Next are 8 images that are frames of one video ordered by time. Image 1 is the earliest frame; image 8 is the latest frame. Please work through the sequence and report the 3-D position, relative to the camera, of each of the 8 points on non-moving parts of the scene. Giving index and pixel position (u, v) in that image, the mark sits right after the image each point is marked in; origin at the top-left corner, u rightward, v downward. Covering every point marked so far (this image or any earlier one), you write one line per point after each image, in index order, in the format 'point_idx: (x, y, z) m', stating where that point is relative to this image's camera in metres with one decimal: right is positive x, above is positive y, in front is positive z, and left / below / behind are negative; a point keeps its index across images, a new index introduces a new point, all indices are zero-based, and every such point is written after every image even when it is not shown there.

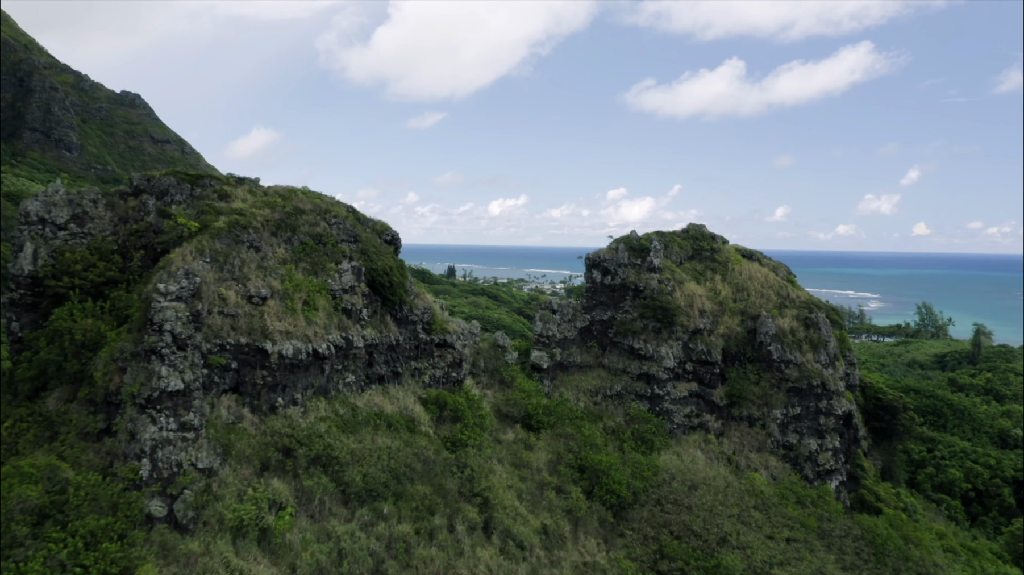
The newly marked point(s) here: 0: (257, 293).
0: (-5.0, -0.1, +16.2) m
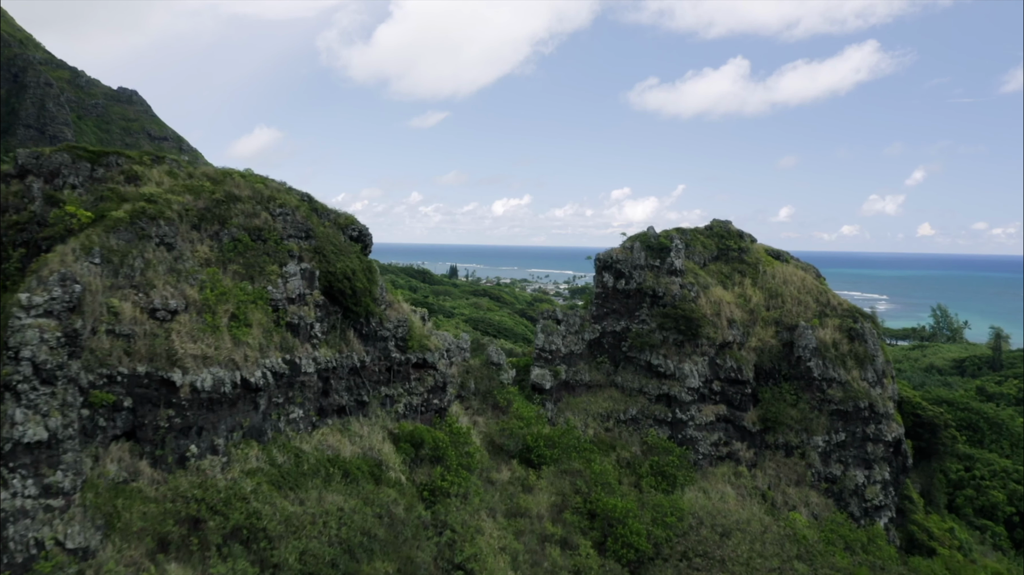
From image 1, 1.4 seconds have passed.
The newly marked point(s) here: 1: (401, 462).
0: (-5.1, -0.3, +12.2) m
1: (-2.0, -3.2, +15.3) m
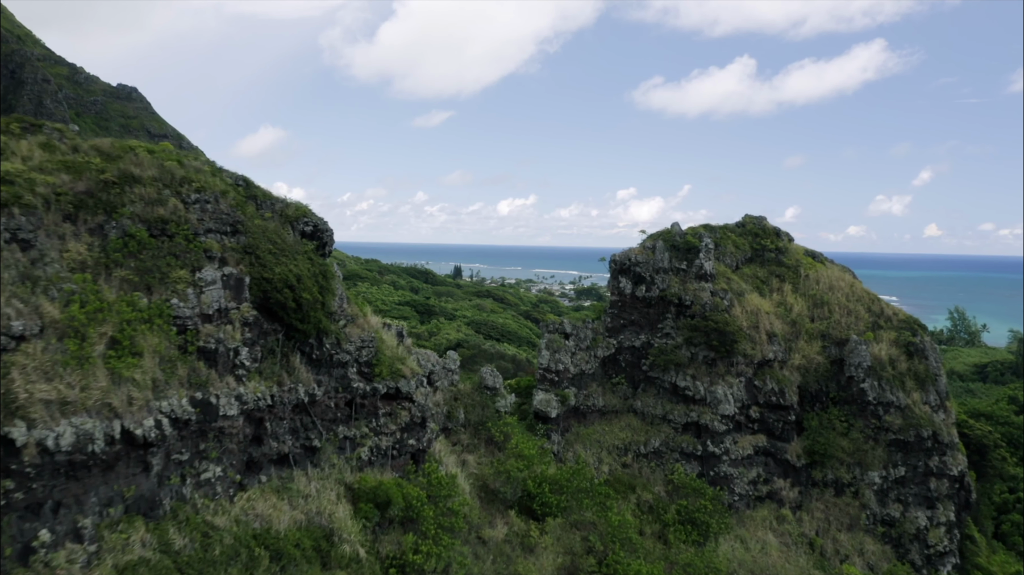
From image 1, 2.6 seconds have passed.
0: (-5.2, -0.4, +8.5) m
1: (-2.1, -3.4, +11.6) m
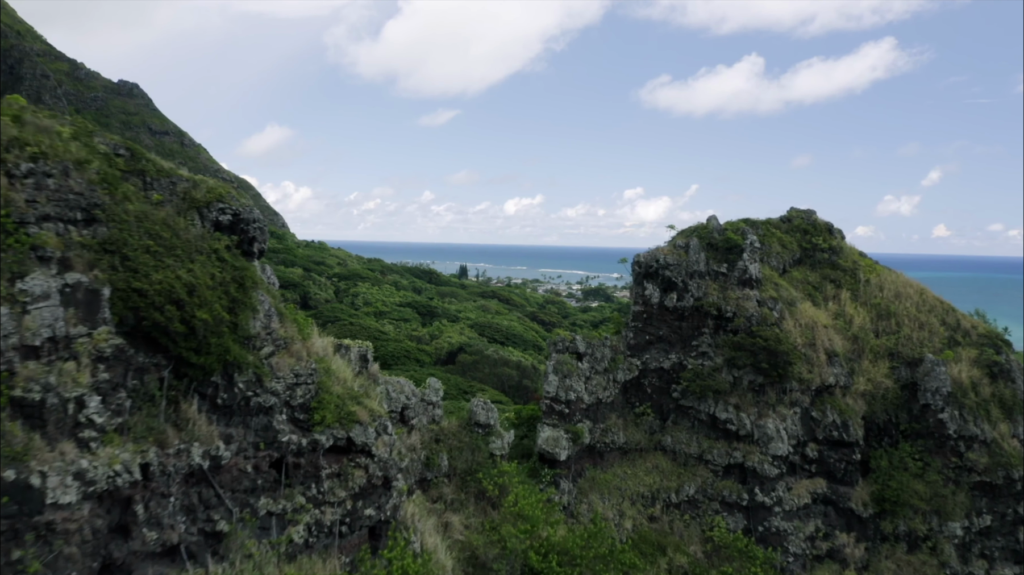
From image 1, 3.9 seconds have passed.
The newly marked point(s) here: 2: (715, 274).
0: (-5.3, -0.6, +4.8) m
1: (-2.2, -3.5, +7.9) m
2: (+4.1, +0.3, +16.7) m
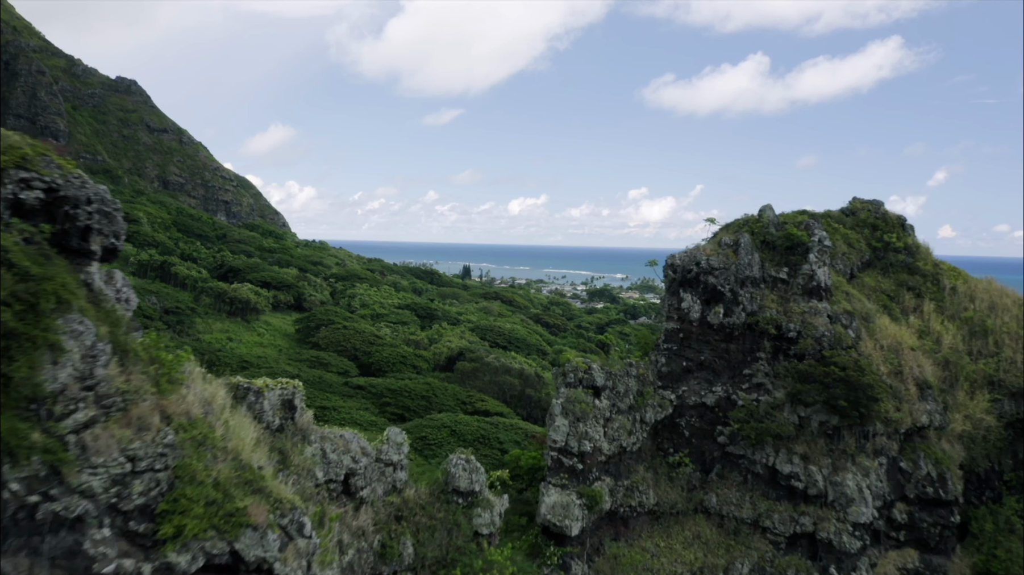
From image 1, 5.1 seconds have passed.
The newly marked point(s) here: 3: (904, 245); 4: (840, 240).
0: (-5.4, -0.7, +1.1) m
1: (-2.3, -3.7, +4.2) m
2: (+4.0, +0.1, +13.0) m
3: (+7.4, +0.8, +15.7) m
4: (+5.9, +0.9, +14.9) m
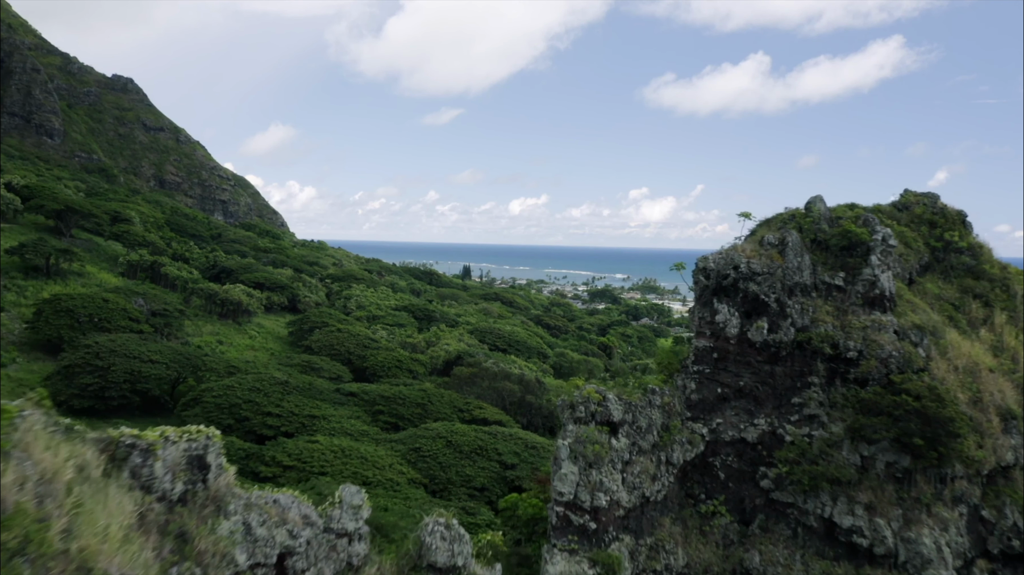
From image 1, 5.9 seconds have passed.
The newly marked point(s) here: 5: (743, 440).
0: (-5.5, -0.8, -1.1) m
1: (-2.4, -3.8, +2.0) m
2: (+4.0, 0.0, +10.7) m
3: (+7.3, +0.7, +13.4) m
4: (+5.8, +0.8, +12.7) m
5: (+2.9, -1.9, +10.4) m
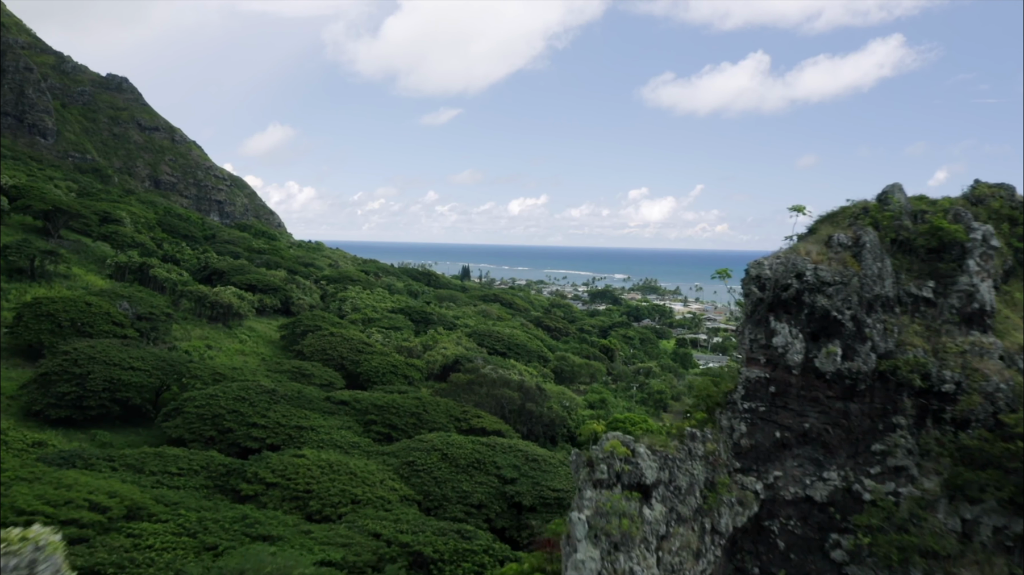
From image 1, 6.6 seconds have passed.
0: (-5.5, -0.9, -3.3) m
1: (-2.4, -3.9, -0.2) m
2: (+4.0, -0.1, +8.5) m
3: (+7.3, +0.6, +11.2) m
4: (+5.8, +0.7, +10.5) m
5: (+2.8, -2.0, +8.2) m
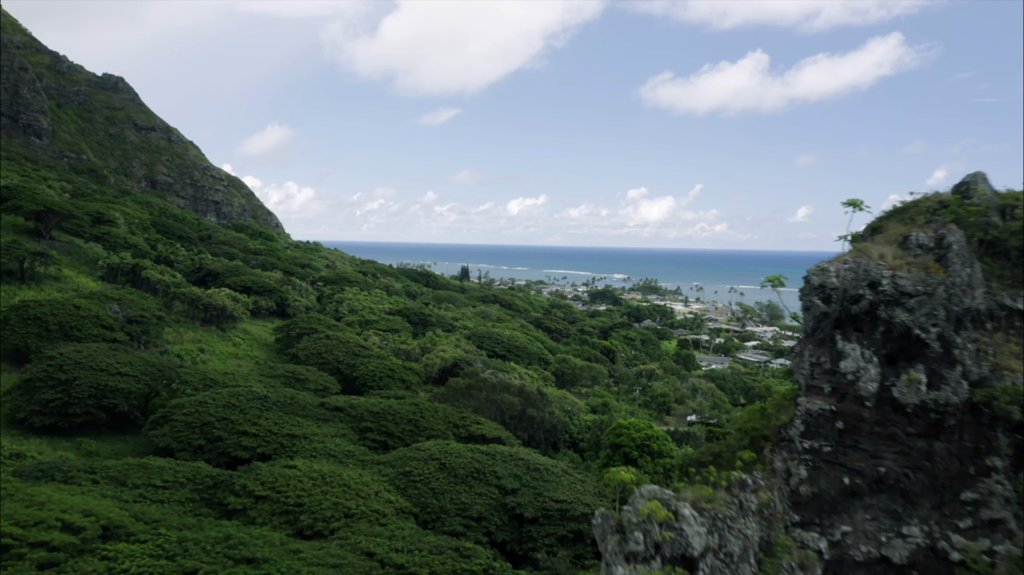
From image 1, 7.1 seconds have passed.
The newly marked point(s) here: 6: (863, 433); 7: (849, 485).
0: (-5.4, -1.0, -4.7) m
1: (-2.3, -4.0, -1.7) m
2: (+4.0, -0.2, +7.1) m
3: (+7.4, +0.5, +9.8) m
4: (+5.9, +0.6, +9.1) m
5: (+2.9, -2.1, +6.8) m
6: (+2.7, -1.1, +7.2) m
7: (+2.7, -1.5, +7.2) m
